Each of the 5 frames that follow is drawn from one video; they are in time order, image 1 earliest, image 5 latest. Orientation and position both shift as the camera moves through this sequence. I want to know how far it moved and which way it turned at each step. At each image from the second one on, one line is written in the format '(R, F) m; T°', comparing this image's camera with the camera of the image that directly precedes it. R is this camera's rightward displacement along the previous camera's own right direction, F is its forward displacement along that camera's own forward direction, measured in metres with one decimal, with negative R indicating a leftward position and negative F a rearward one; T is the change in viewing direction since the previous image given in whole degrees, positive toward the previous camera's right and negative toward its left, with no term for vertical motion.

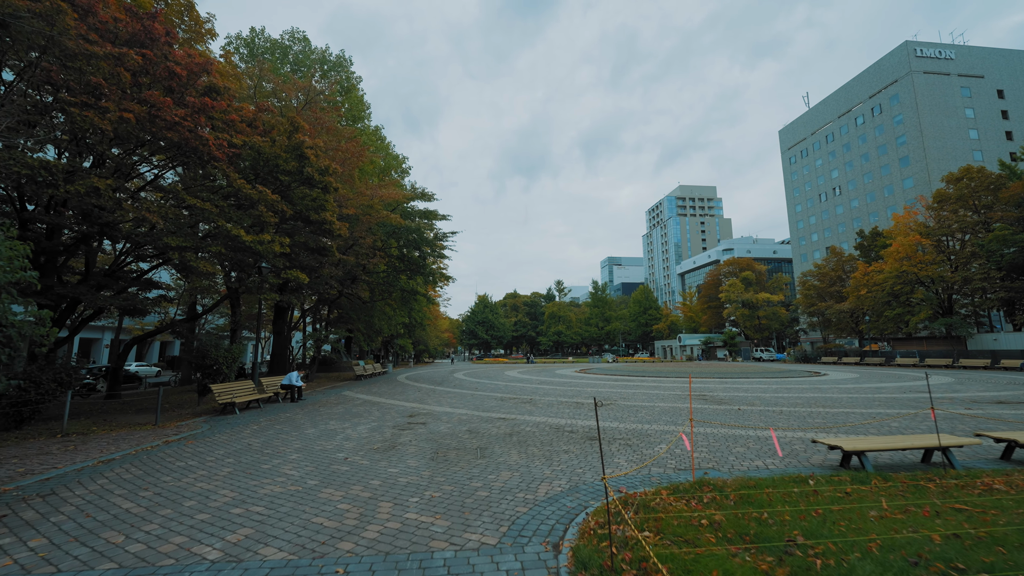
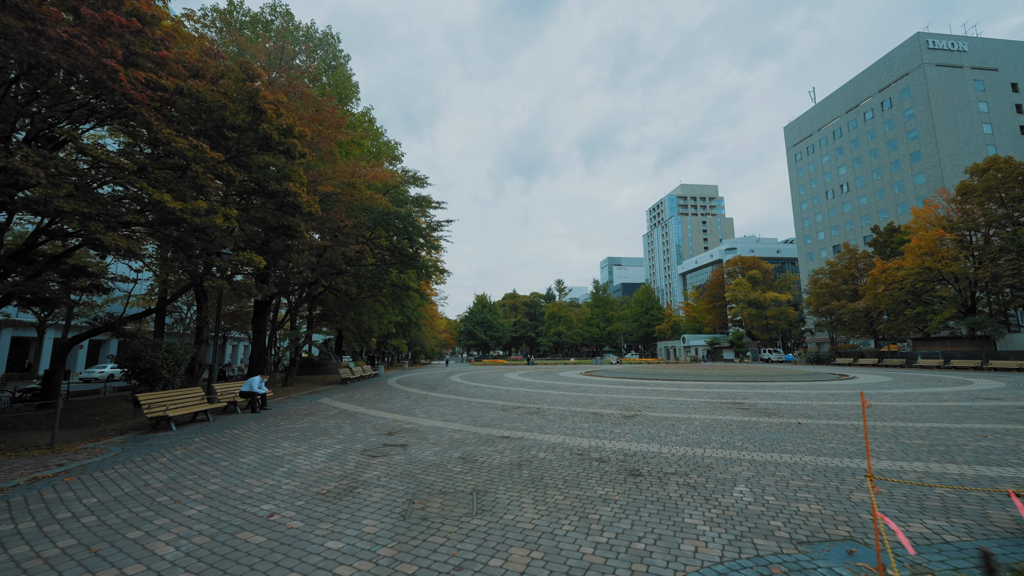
(-0.2, +2.4) m; 0°
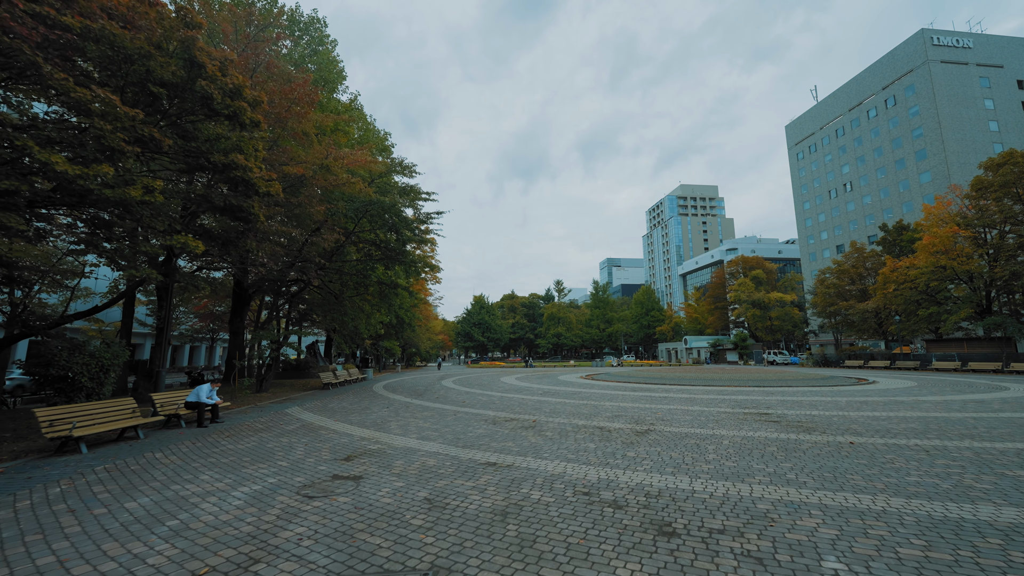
(+0.2, +1.8) m; 0°
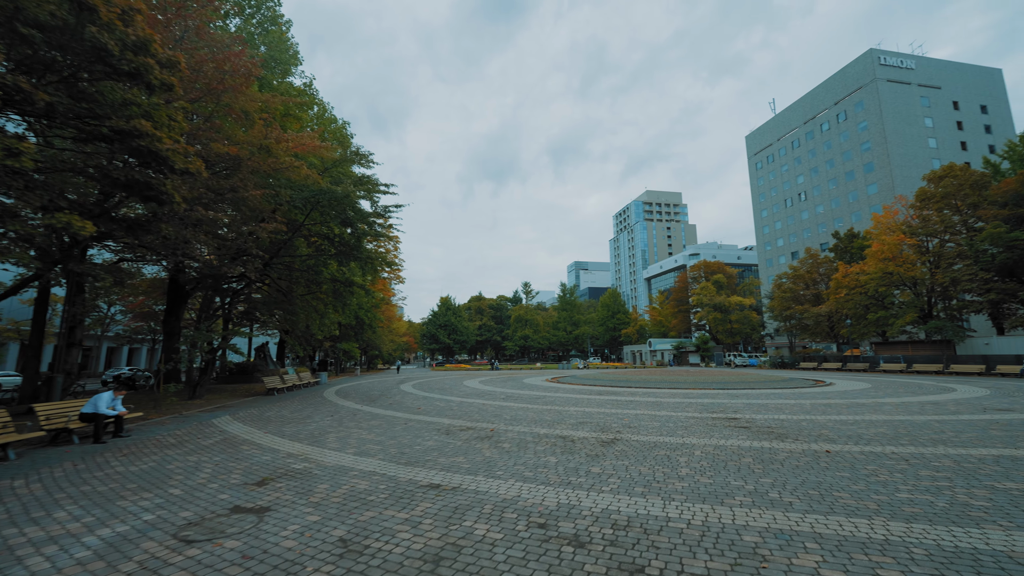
(+0.3, +1.0) m; +4°
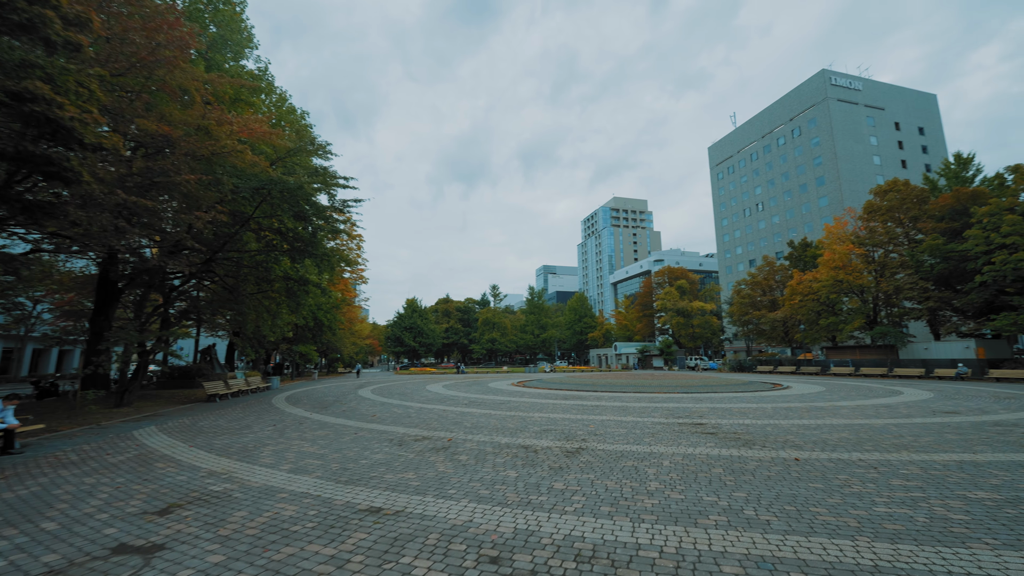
(+0.2, +0.6) m; +4°
